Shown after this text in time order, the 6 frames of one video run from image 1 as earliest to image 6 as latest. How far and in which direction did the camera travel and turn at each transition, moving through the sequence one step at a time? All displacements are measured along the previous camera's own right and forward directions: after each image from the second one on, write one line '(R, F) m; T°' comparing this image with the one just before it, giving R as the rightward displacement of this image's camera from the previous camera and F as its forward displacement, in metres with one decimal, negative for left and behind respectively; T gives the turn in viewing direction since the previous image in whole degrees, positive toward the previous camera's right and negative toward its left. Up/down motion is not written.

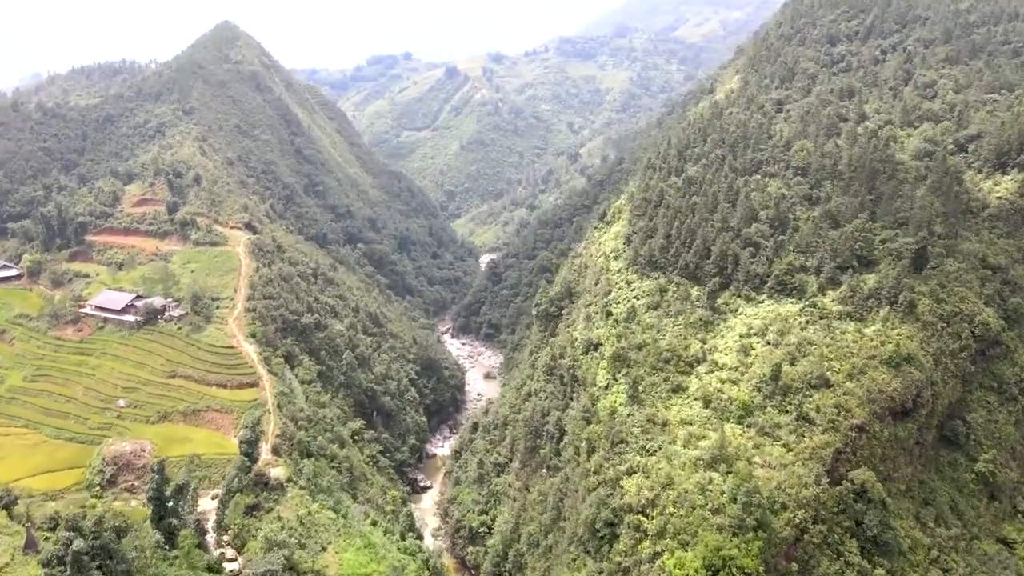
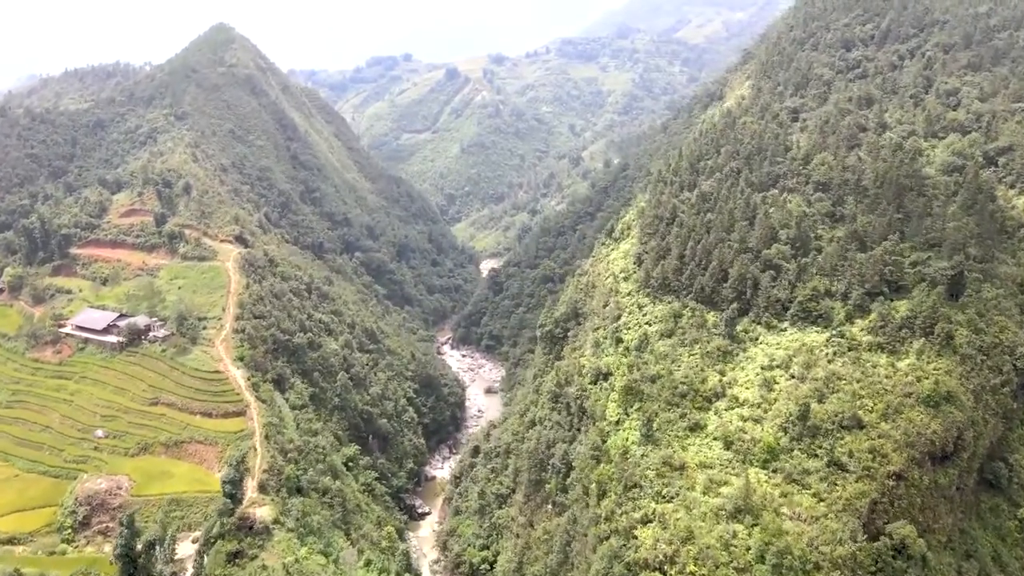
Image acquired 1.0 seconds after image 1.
(-0.2, +2.6) m; 0°
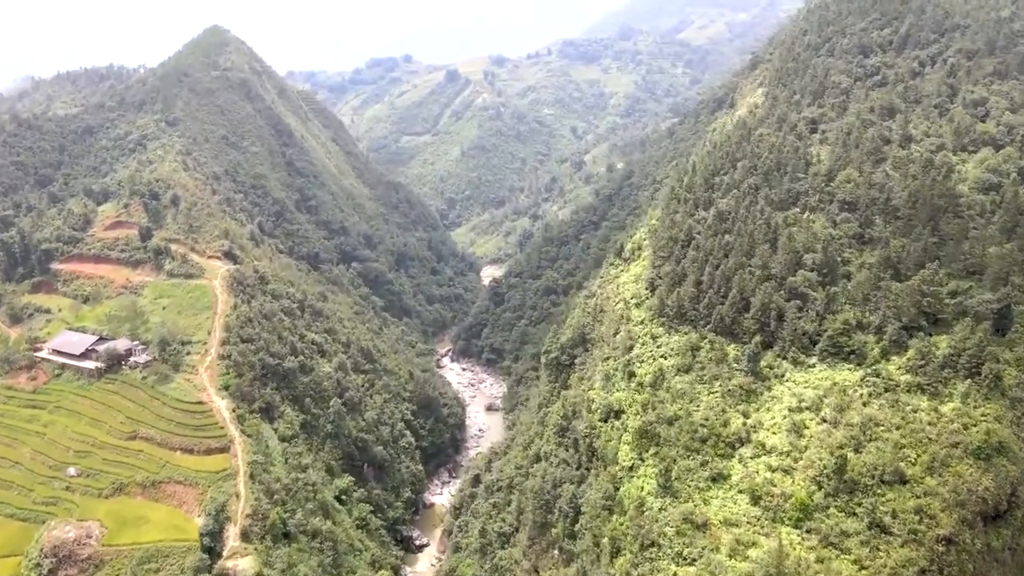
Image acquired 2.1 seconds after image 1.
(-0.2, +2.8) m; 0°
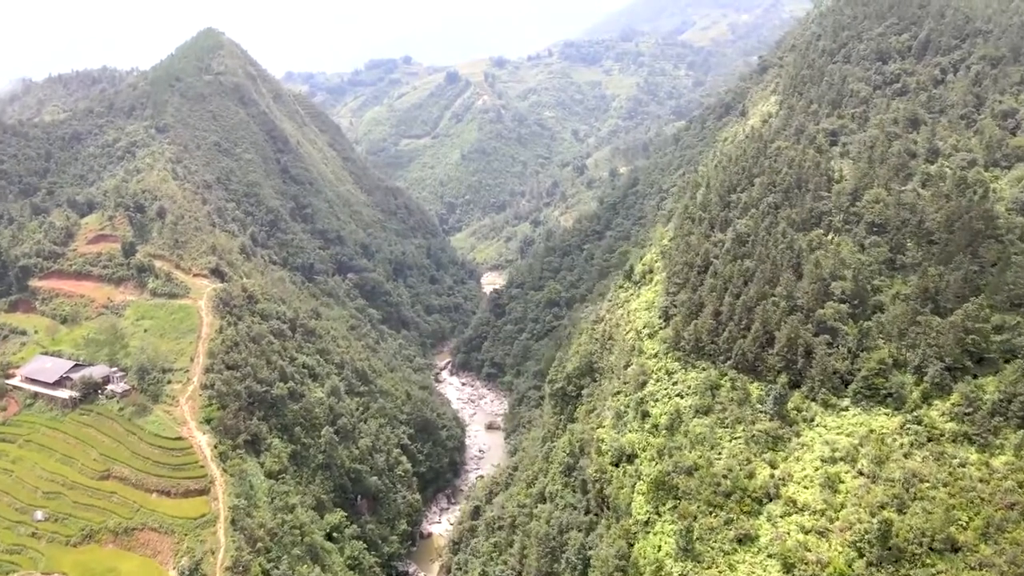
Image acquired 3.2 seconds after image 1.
(-0.1, +2.8) m; 0°
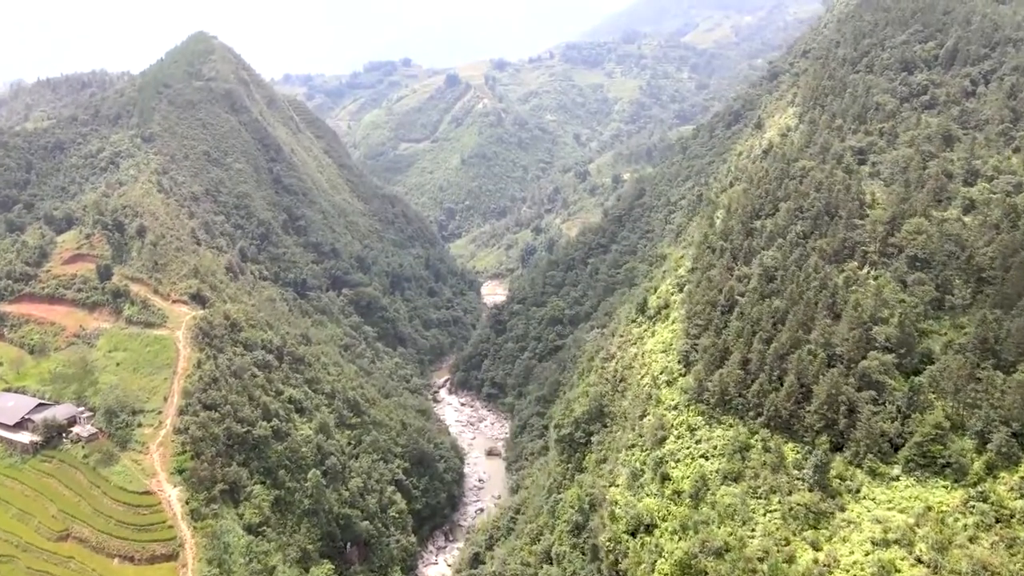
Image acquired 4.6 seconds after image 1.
(-0.1, +3.6) m; 0°
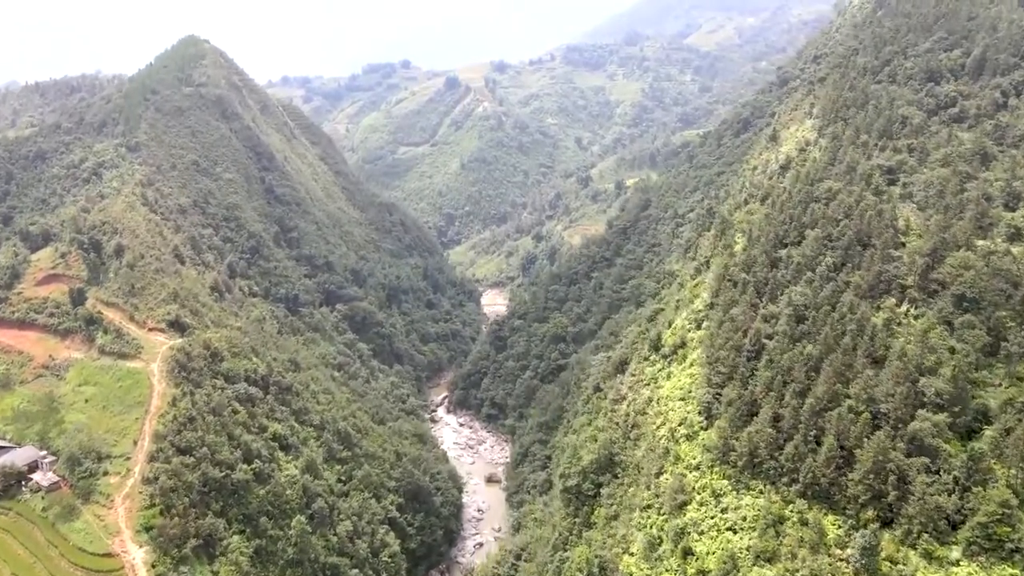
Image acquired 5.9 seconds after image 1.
(-0.1, +3.3) m; 0°
